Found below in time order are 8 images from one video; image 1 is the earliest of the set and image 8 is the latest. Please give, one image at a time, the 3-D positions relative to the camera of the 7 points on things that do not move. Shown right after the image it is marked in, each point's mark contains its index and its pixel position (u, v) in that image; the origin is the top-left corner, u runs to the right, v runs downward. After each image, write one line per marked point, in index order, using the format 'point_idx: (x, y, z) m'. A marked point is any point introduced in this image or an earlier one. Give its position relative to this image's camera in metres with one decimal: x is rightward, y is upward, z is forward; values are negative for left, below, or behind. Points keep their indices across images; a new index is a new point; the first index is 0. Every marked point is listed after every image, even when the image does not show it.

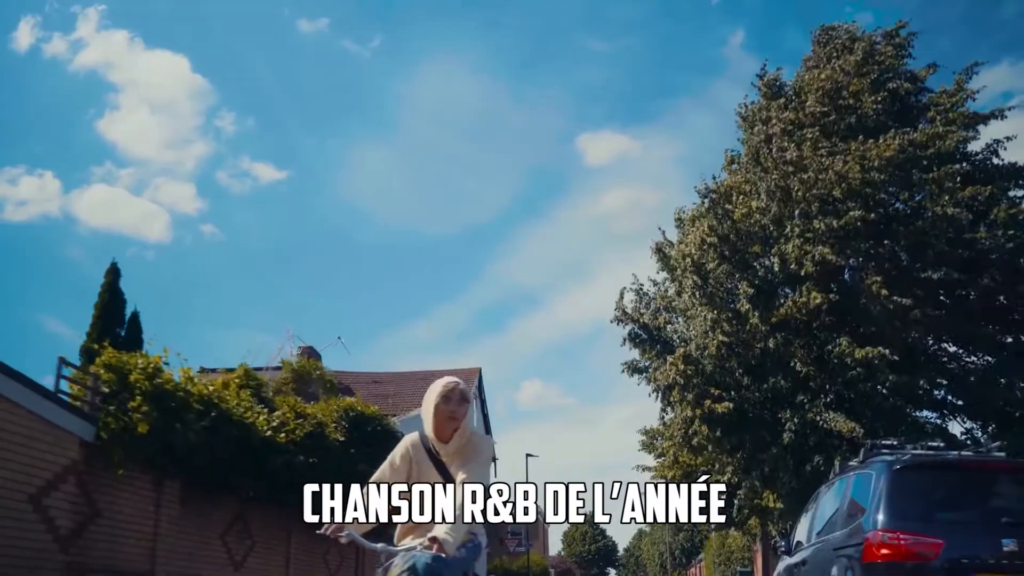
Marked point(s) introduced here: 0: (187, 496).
0: (-4.1, -2.6, +12.2) m
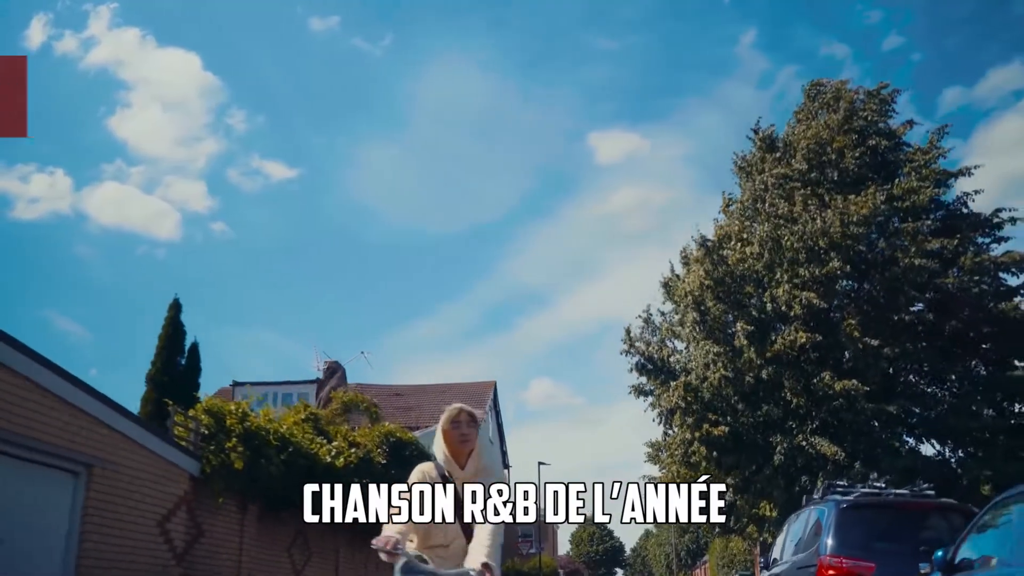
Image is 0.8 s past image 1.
0: (-3.7, -3.4, +14.5) m
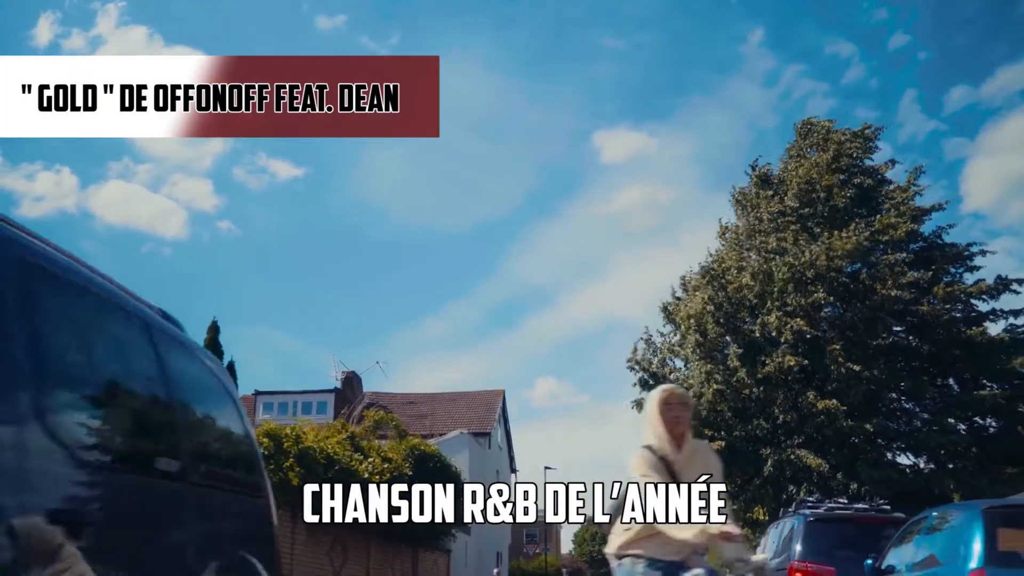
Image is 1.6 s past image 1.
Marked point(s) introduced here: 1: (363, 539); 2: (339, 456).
0: (-3.5, -4.0, +16.6) m
1: (-3.0, -5.1, +19.7) m
2: (-3.0, -2.9, +16.8) m
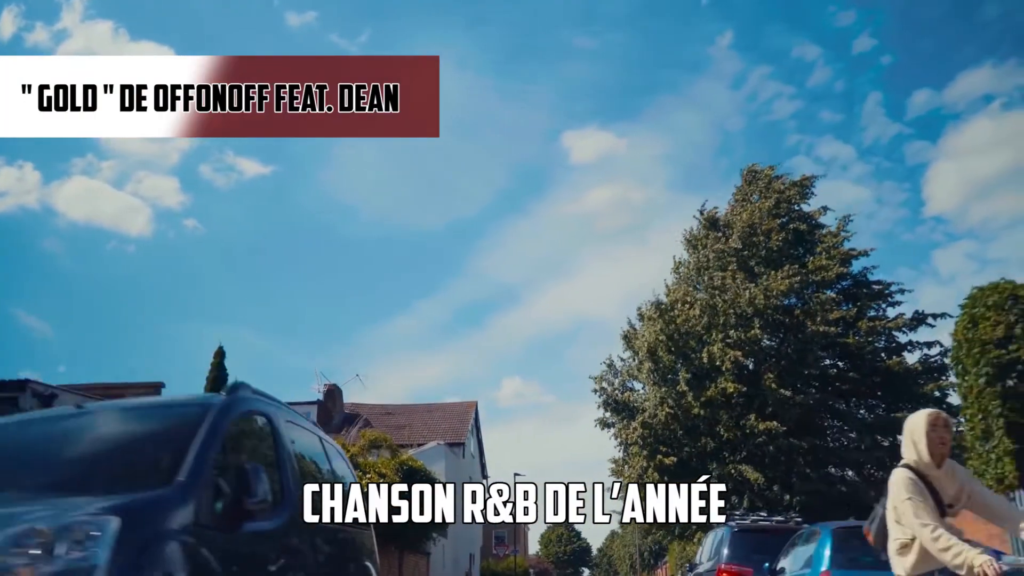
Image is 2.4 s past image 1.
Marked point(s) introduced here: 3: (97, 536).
0: (-3.9, -4.9, +19.4) m
1: (-3.6, -5.9, +22.6) m
2: (-3.4, -3.8, +19.6) m
3: (-1.3, -0.8, +3.2) m
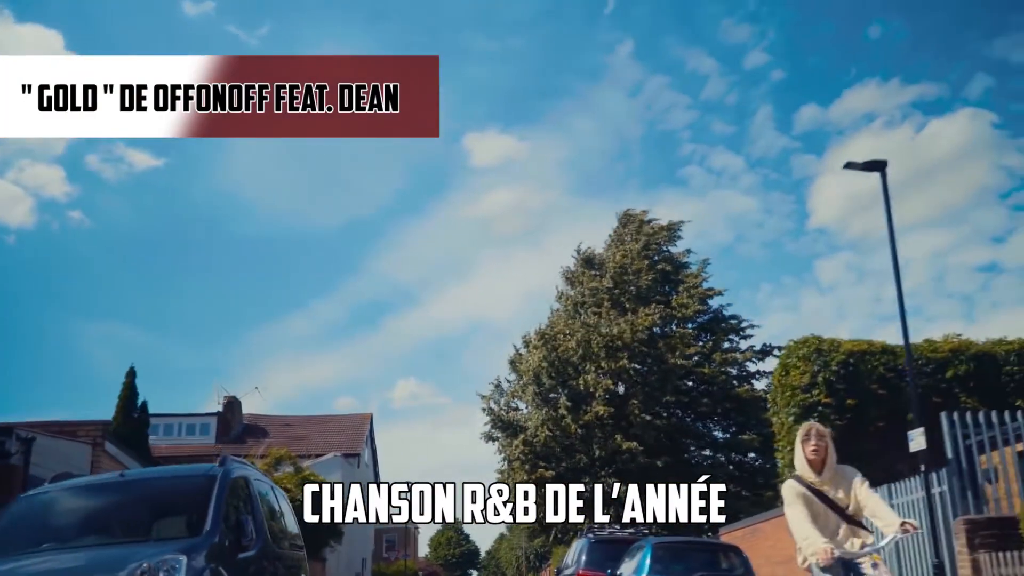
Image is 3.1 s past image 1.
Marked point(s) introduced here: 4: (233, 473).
0: (-6.4, -5.7, +21.6) m
1: (-6.4, -6.7, +24.8) m
2: (-5.9, -4.6, +21.8) m
3: (-2.0, -1.6, +5.7) m
4: (-2.3, -1.6, +8.2) m
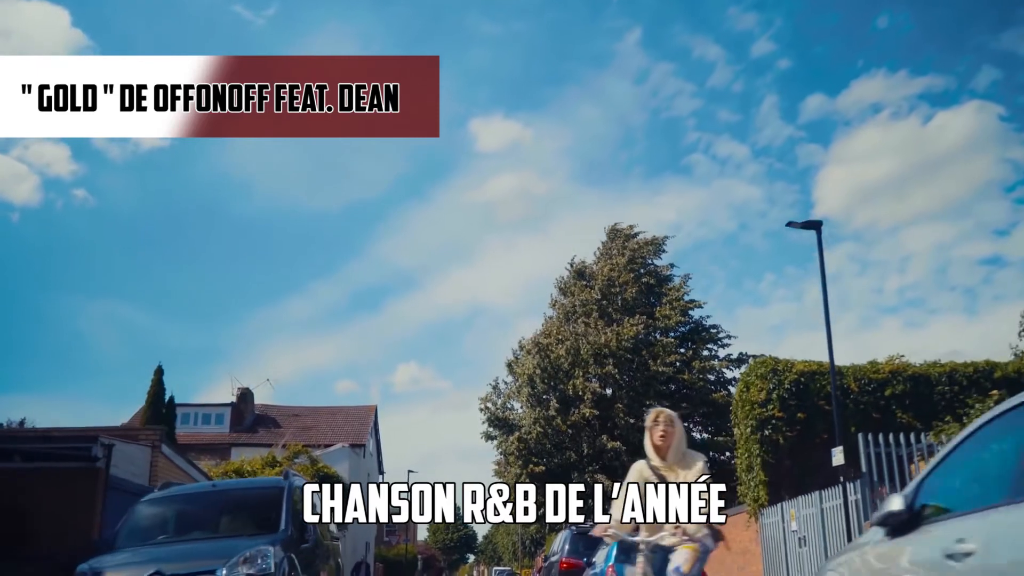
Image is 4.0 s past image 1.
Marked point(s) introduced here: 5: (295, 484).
0: (-6.6, -6.0, +24.5) m
1: (-6.6, -7.1, +27.6) m
2: (-6.1, -5.0, +24.7) m
3: (-2.1, -2.3, +8.5) m
4: (-2.5, -2.2, +11.0) m
5: (-2.5, -2.2, +10.9) m
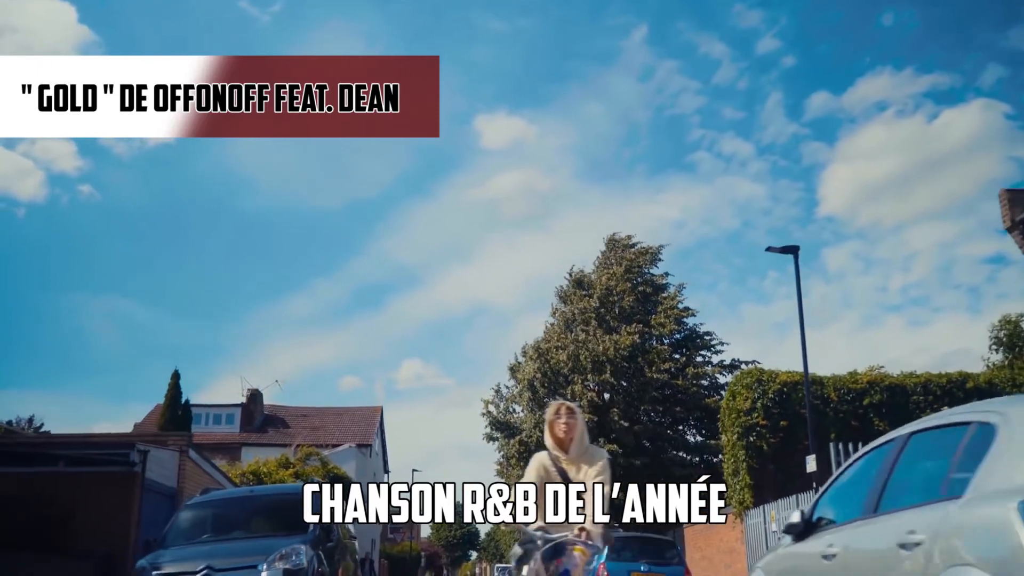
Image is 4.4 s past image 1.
0: (-6.6, -6.3, +25.9) m
1: (-6.6, -7.4, +29.1) m
2: (-6.0, -5.3, +26.1) m
3: (-2.2, -2.7, +10.0) m
4: (-2.5, -2.6, +12.5) m
5: (-2.5, -2.6, +12.4) m
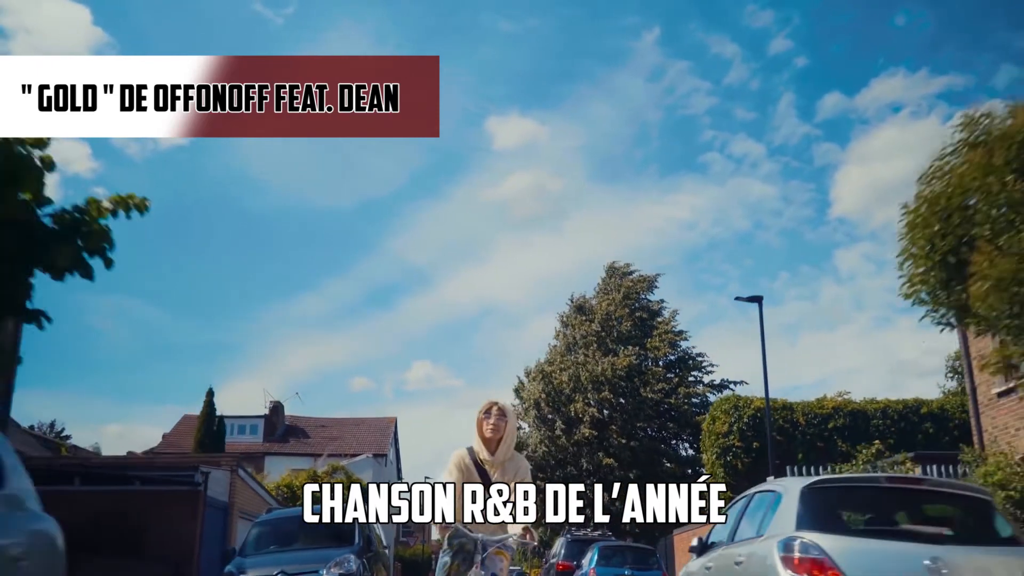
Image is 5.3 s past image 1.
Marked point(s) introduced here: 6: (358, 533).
0: (-6.4, -7.3, +29.0) m
1: (-6.4, -8.3, +32.2) m
2: (-5.9, -6.2, +29.3) m
3: (-2.2, -3.6, +13.0) m
4: (-2.5, -3.5, +15.5) m
5: (-2.5, -3.5, +15.4) m
6: (-2.3, -3.7, +14.6) m
